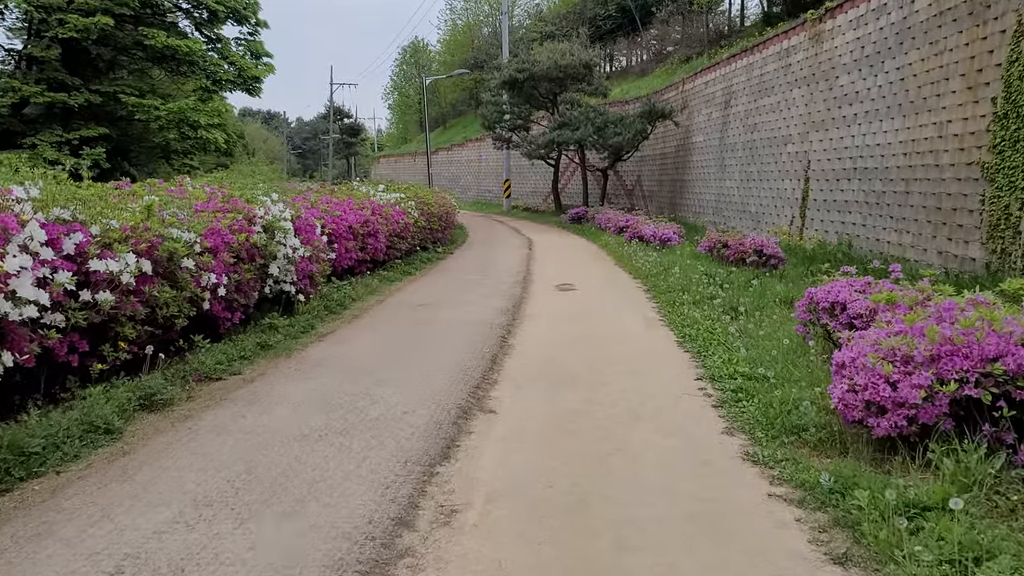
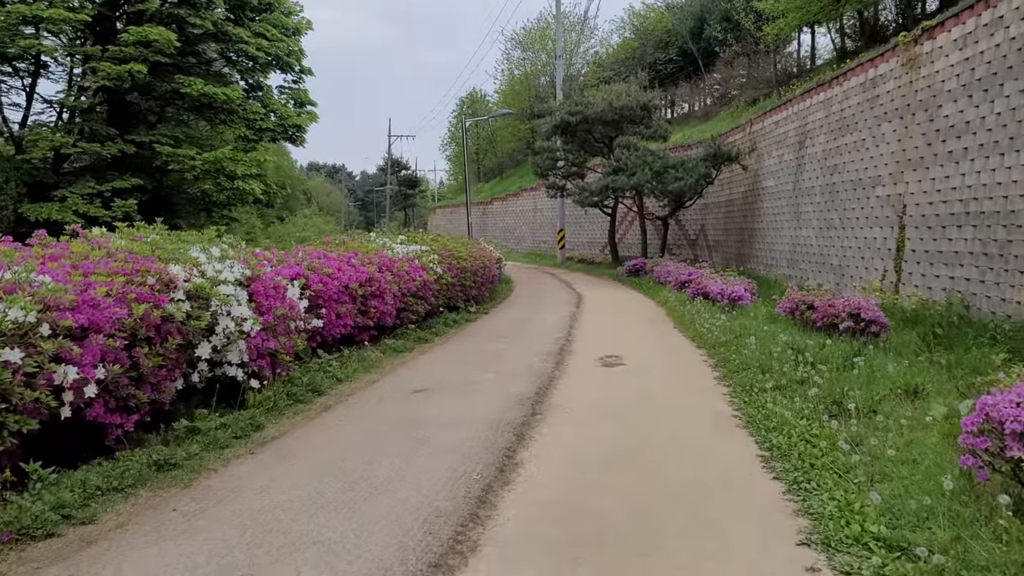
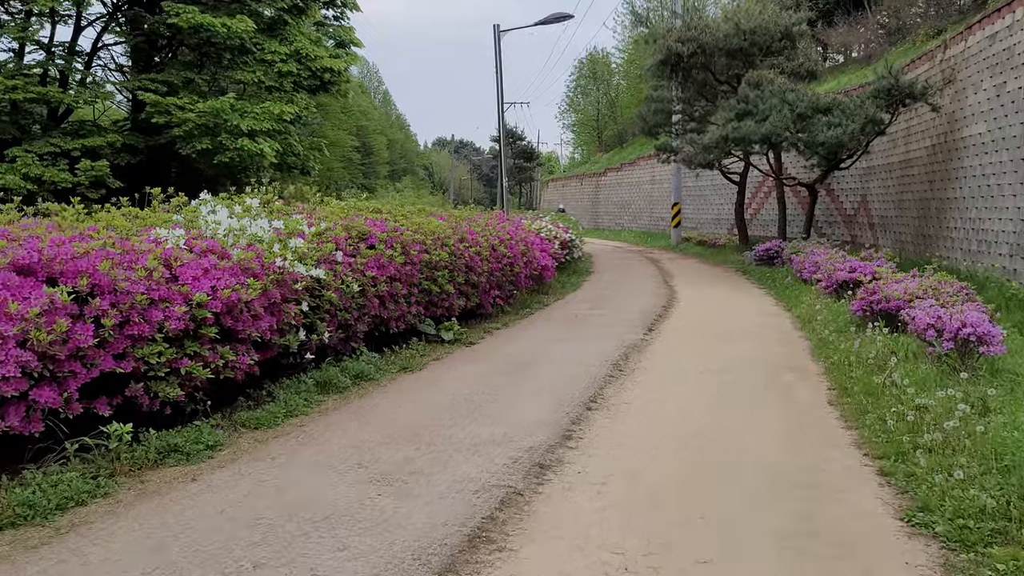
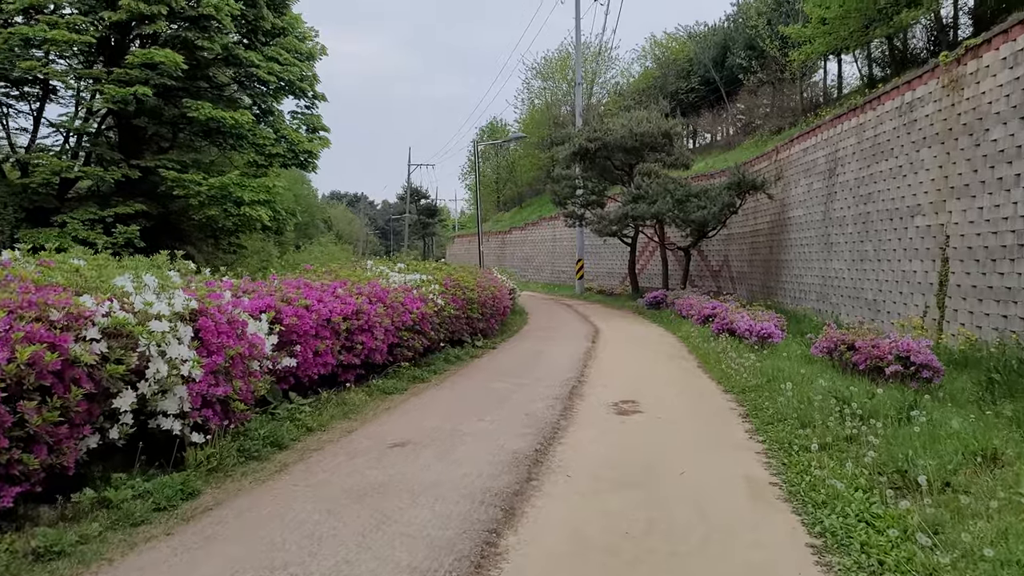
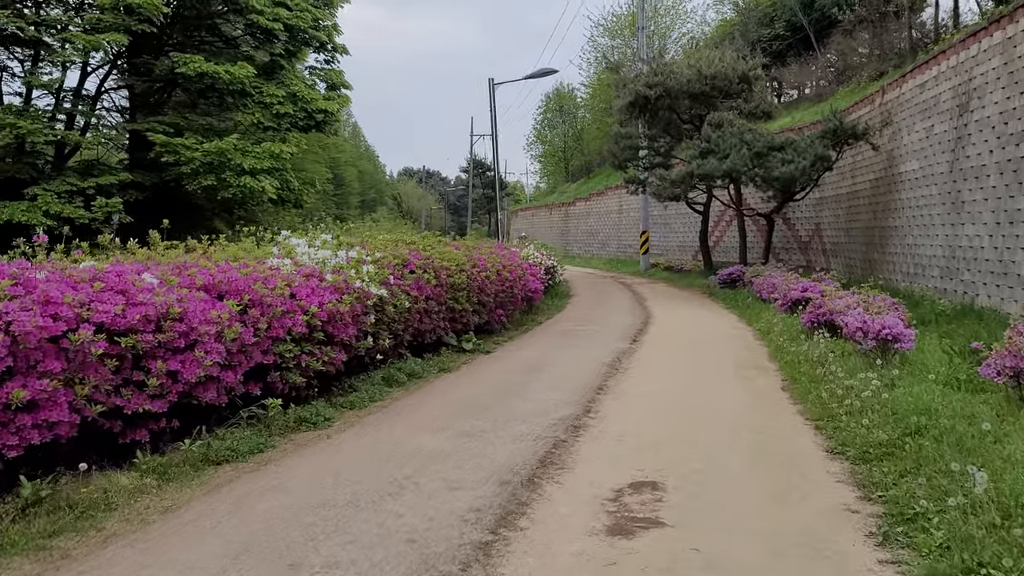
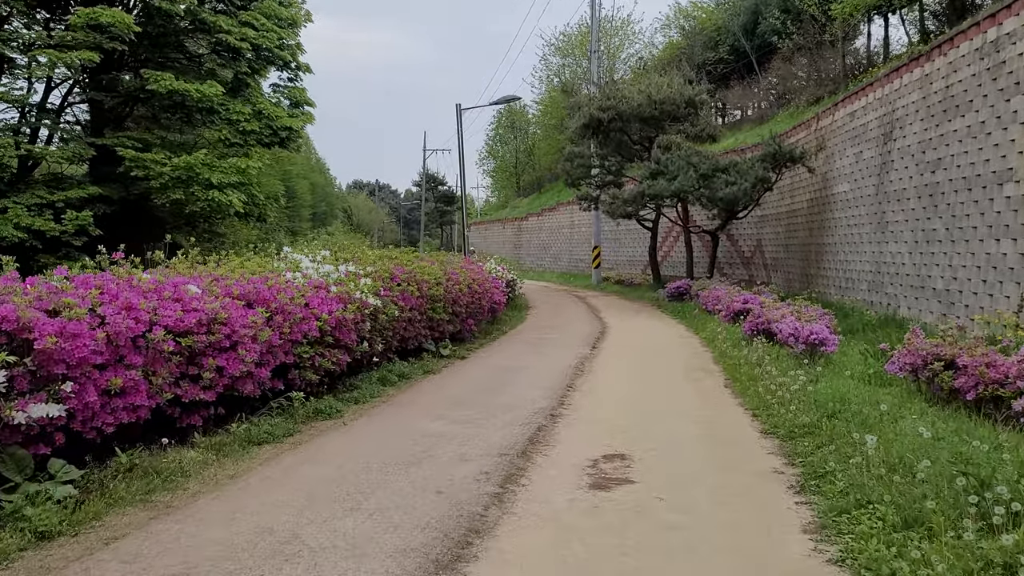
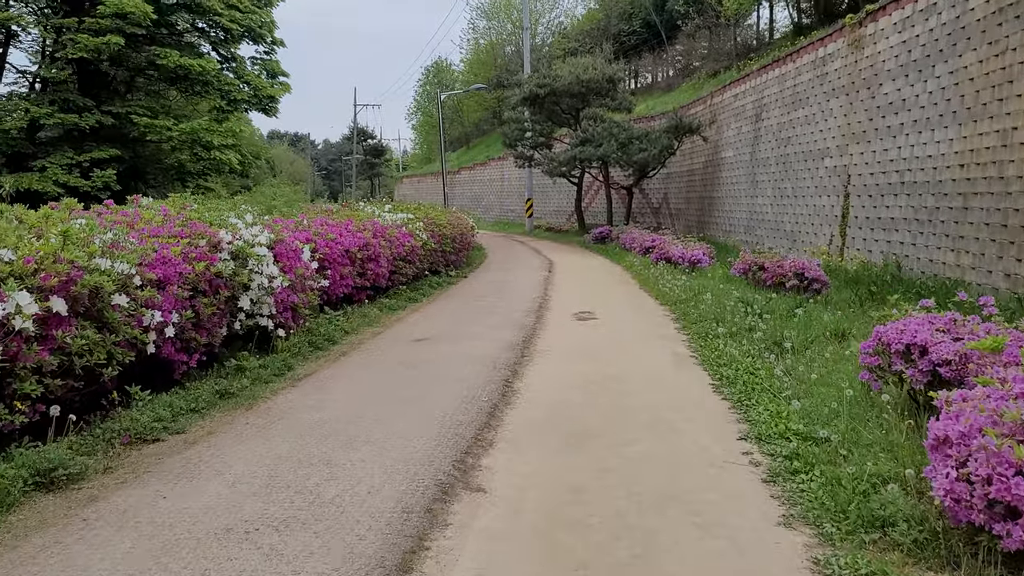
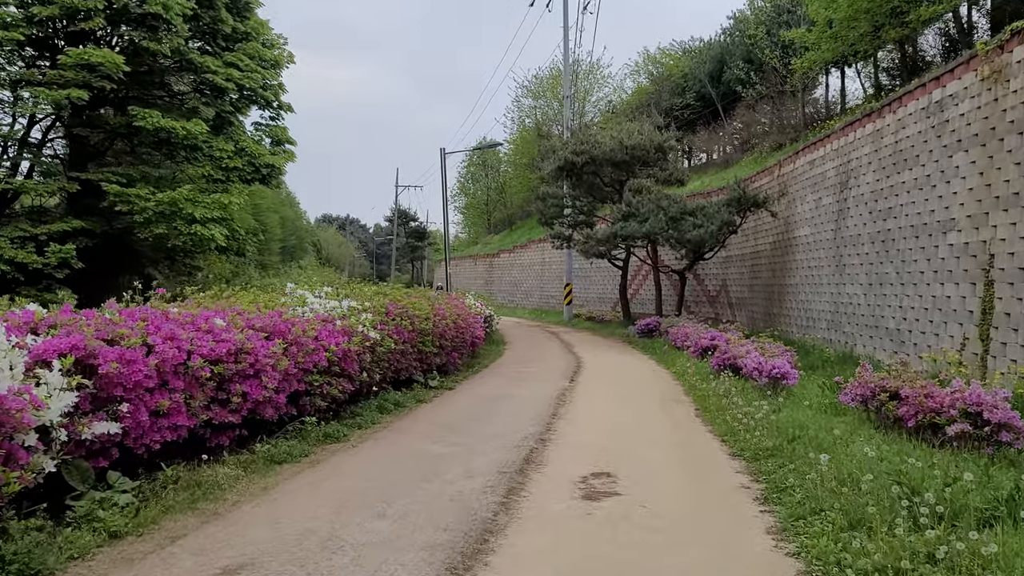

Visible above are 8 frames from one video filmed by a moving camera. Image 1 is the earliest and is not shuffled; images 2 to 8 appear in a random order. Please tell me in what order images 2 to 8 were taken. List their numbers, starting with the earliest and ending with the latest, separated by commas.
7, 2, 4, 8, 6, 5, 3
